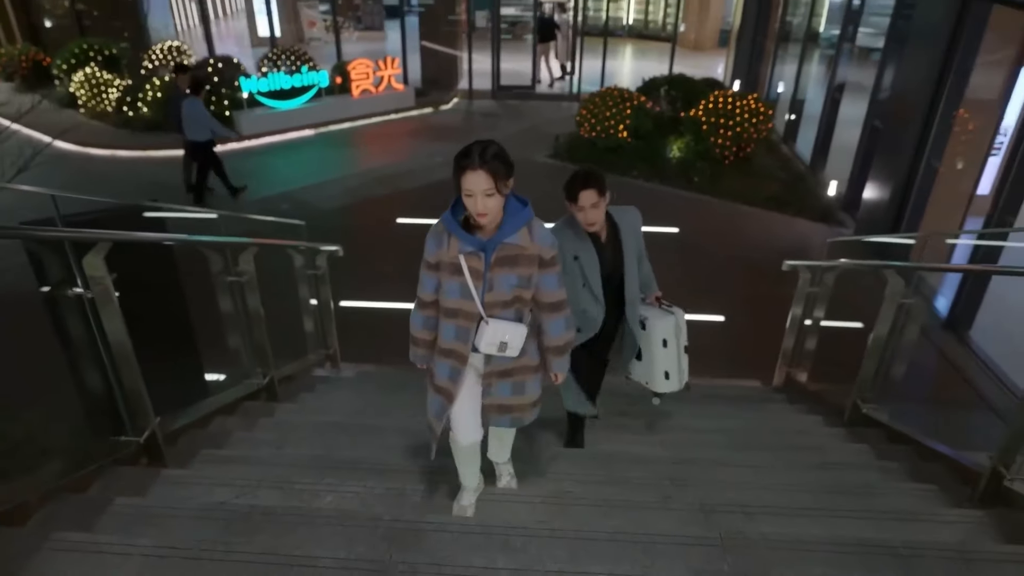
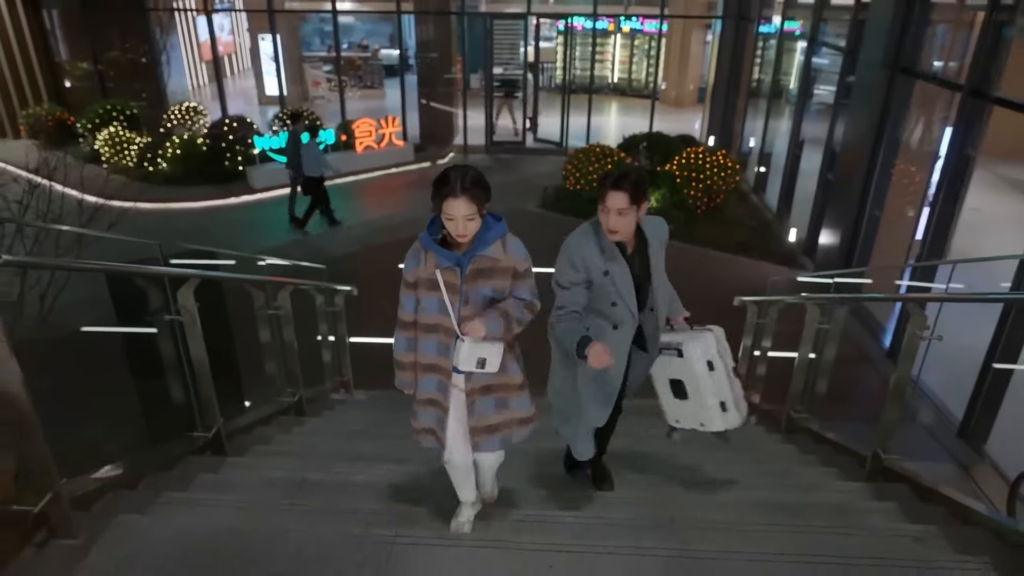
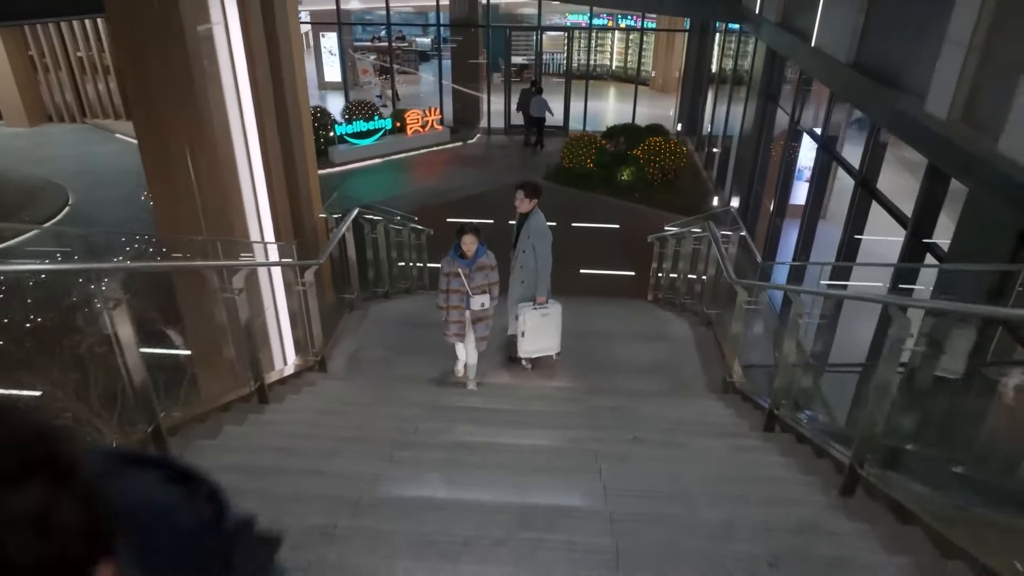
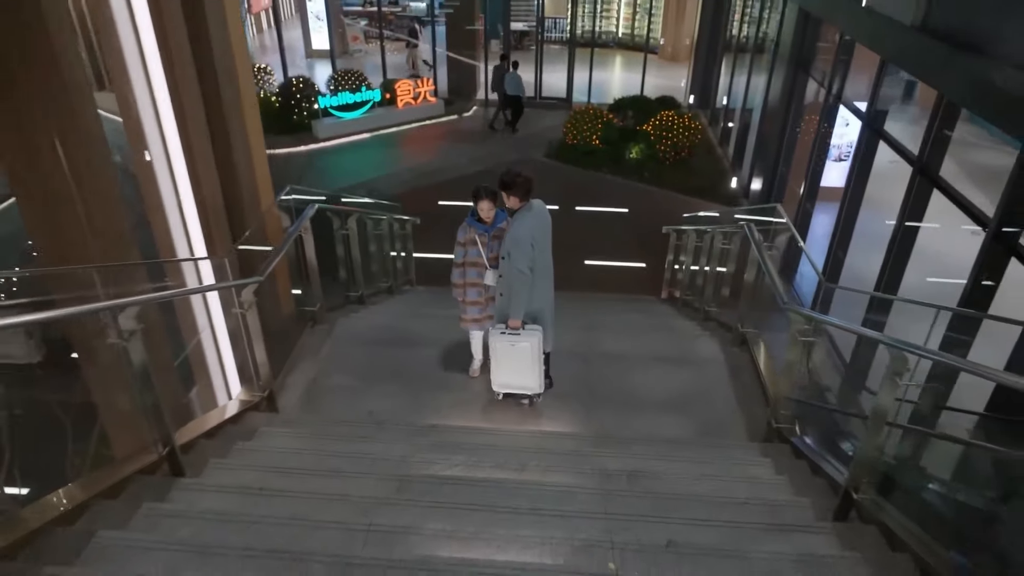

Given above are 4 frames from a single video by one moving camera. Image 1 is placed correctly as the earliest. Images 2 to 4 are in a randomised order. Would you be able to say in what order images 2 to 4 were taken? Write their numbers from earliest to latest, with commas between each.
2, 4, 3
